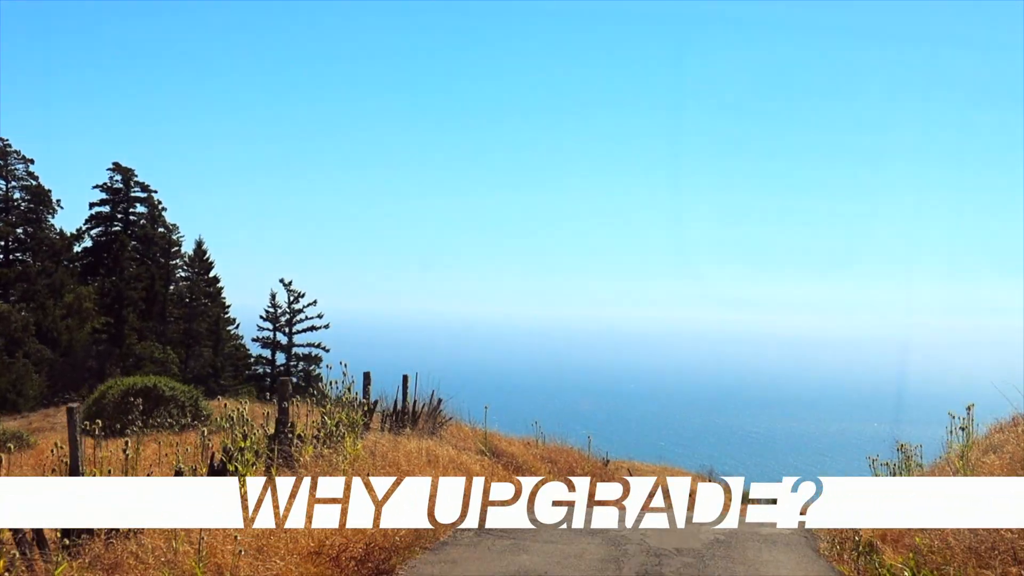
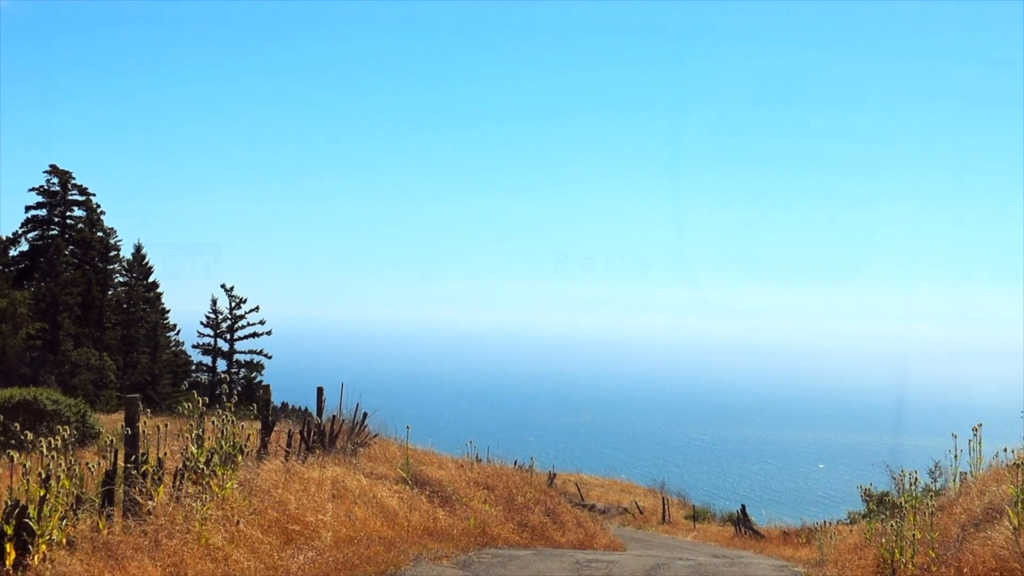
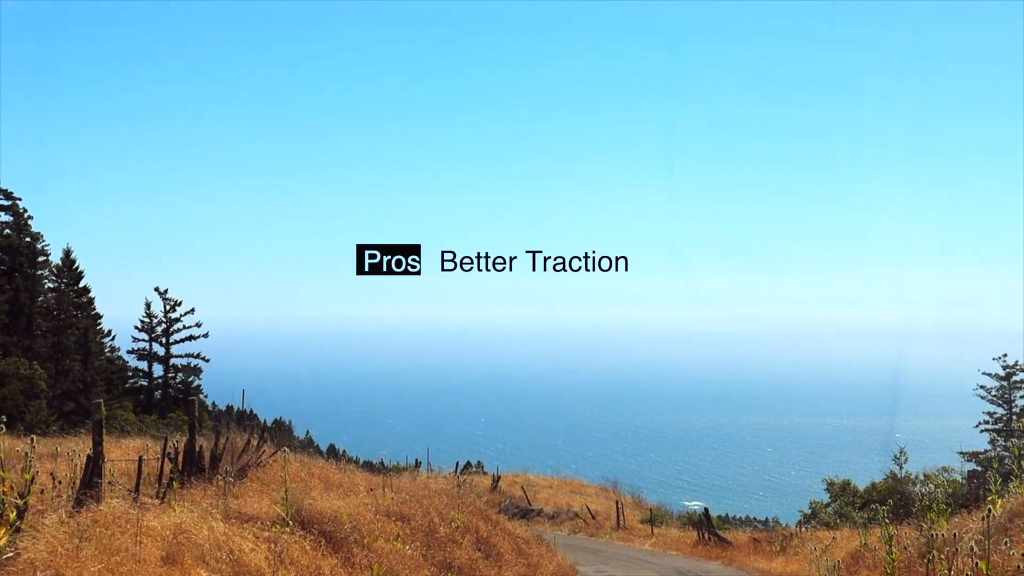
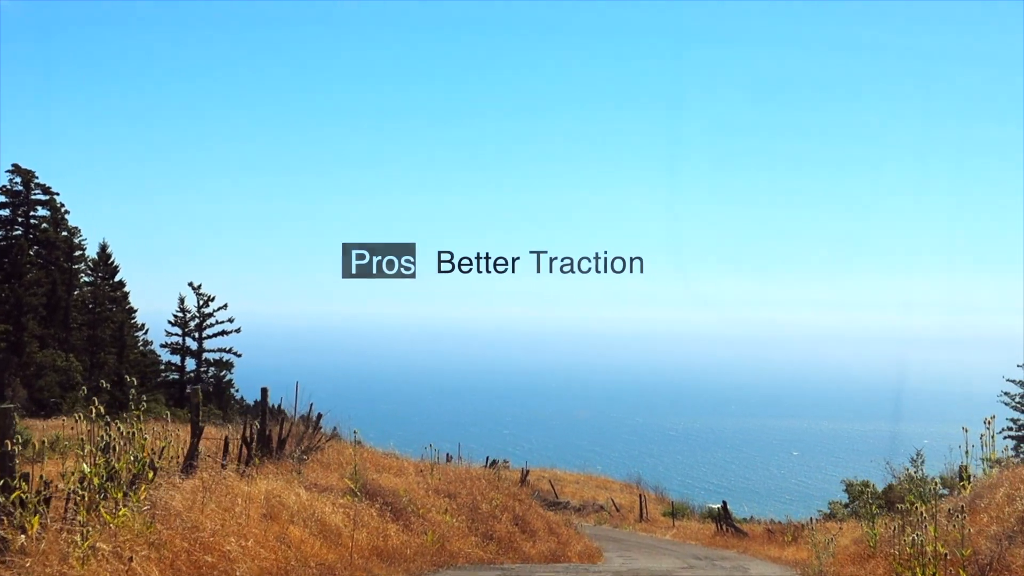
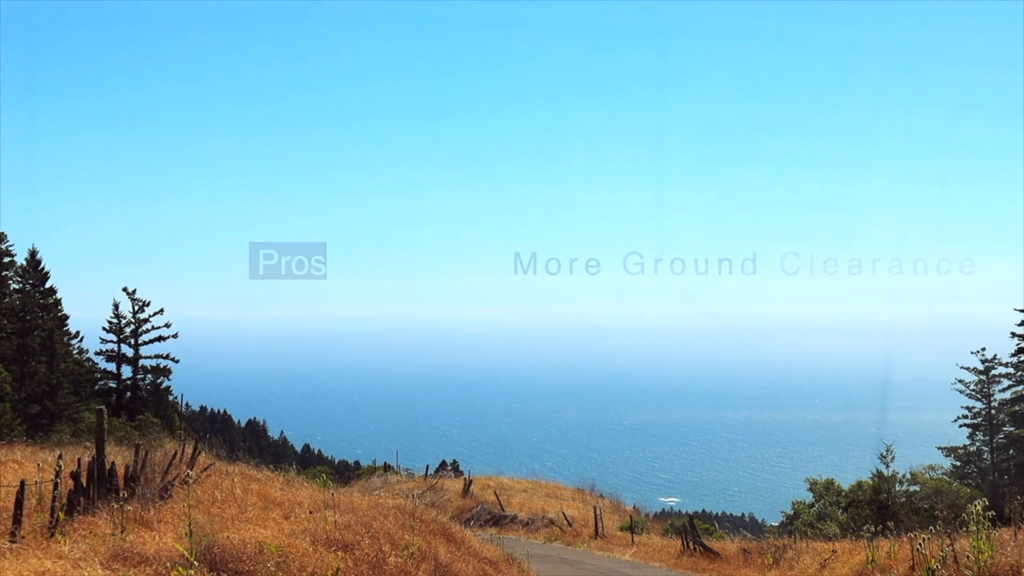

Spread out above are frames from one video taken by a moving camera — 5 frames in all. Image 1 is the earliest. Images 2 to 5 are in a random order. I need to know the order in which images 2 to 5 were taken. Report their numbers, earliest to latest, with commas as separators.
2, 4, 3, 5
